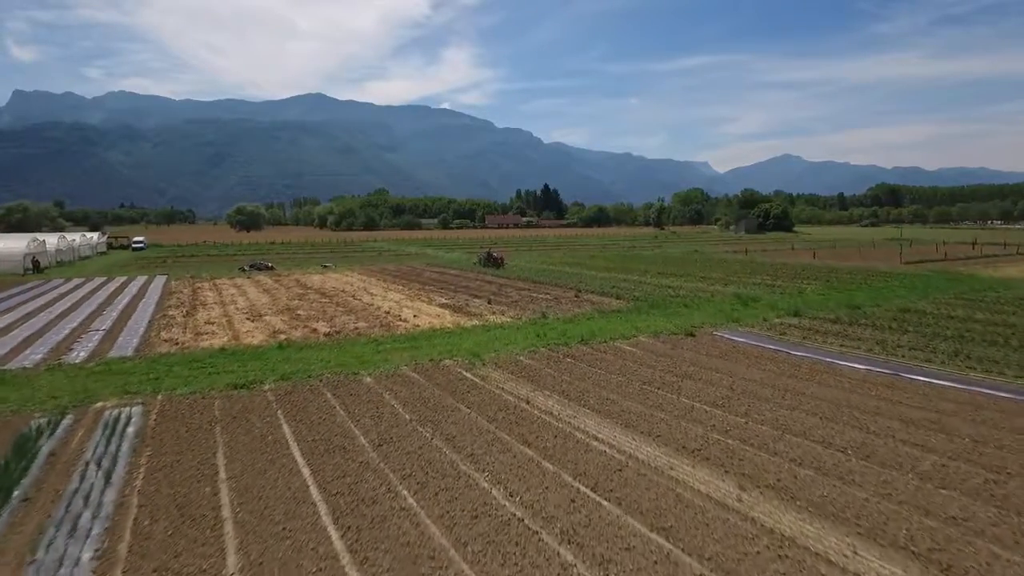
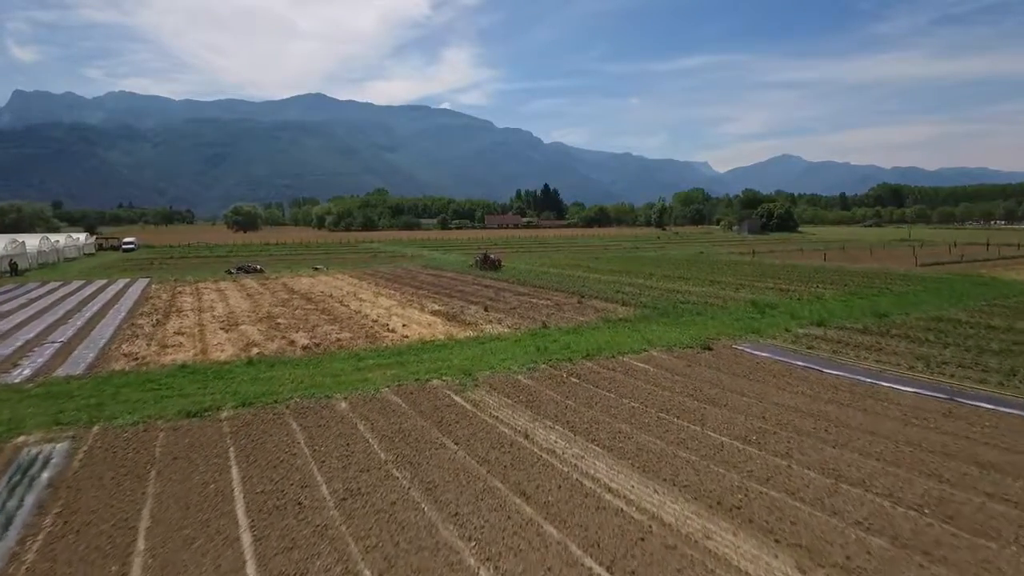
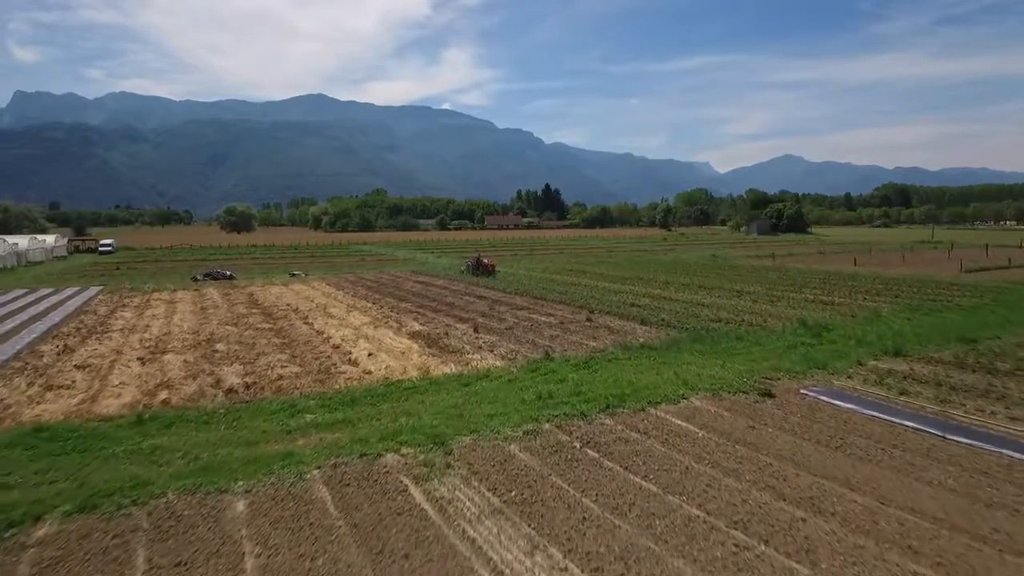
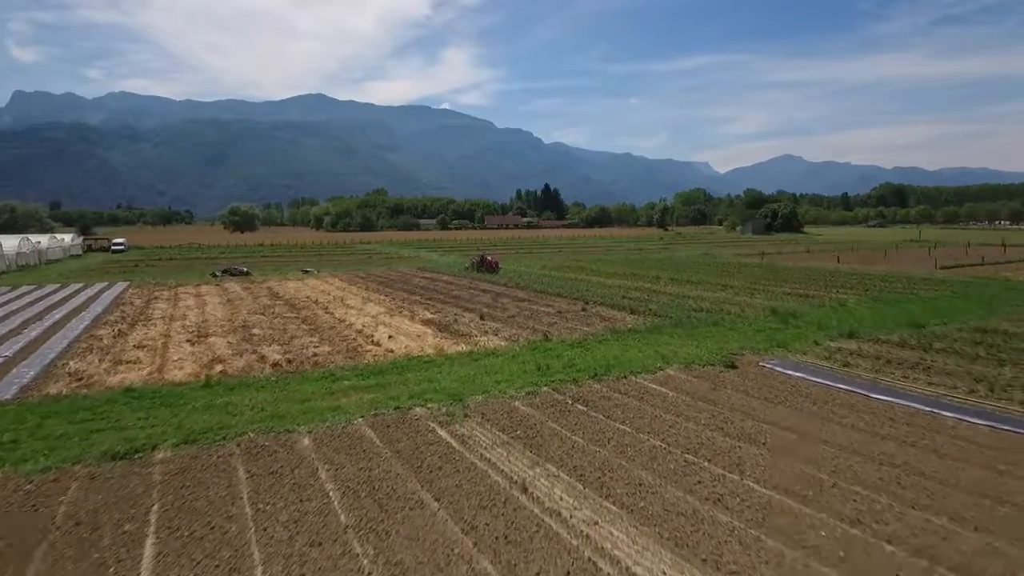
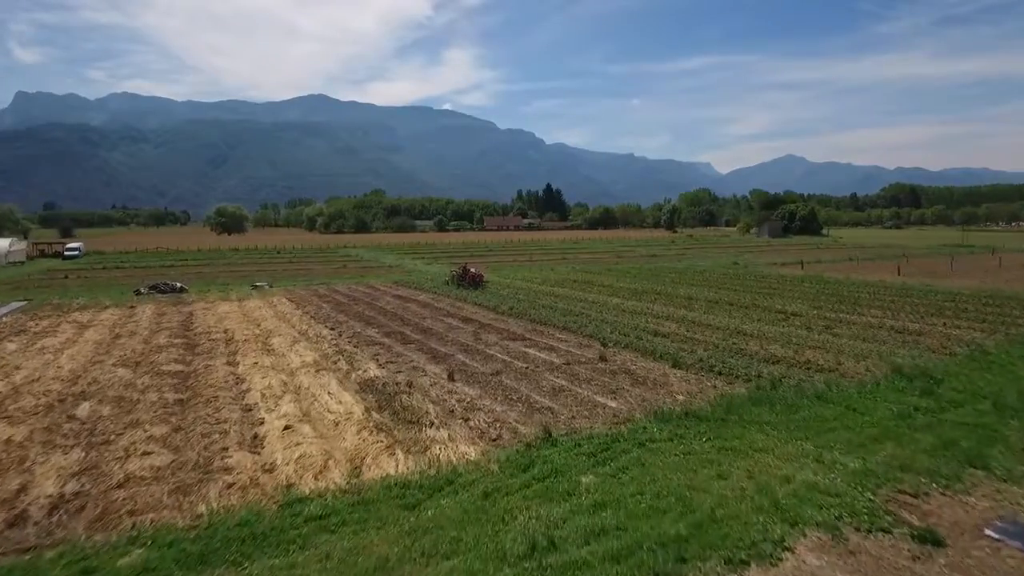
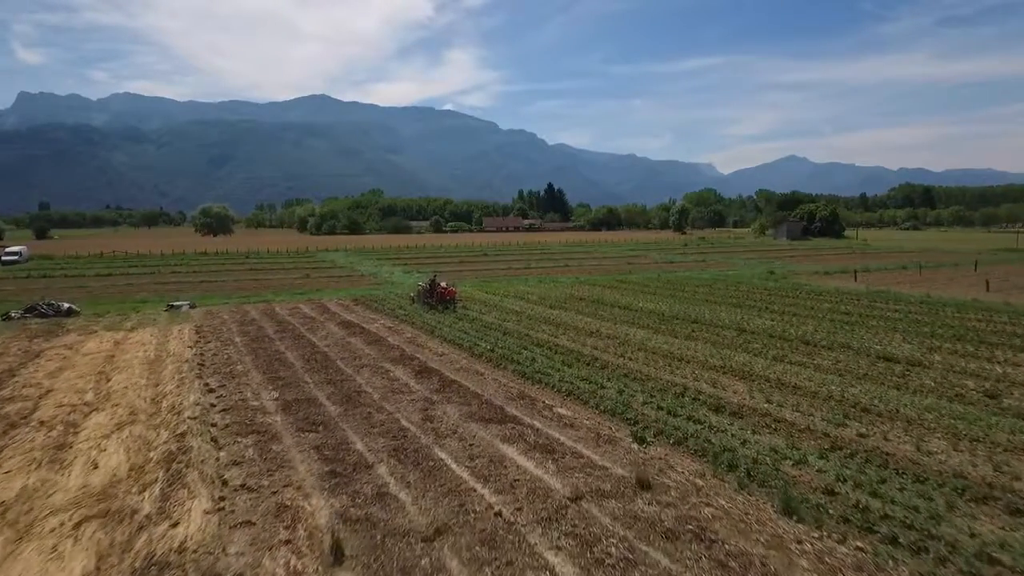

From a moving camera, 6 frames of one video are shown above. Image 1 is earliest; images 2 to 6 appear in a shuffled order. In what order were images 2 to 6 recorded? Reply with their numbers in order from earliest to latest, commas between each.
2, 4, 3, 5, 6
